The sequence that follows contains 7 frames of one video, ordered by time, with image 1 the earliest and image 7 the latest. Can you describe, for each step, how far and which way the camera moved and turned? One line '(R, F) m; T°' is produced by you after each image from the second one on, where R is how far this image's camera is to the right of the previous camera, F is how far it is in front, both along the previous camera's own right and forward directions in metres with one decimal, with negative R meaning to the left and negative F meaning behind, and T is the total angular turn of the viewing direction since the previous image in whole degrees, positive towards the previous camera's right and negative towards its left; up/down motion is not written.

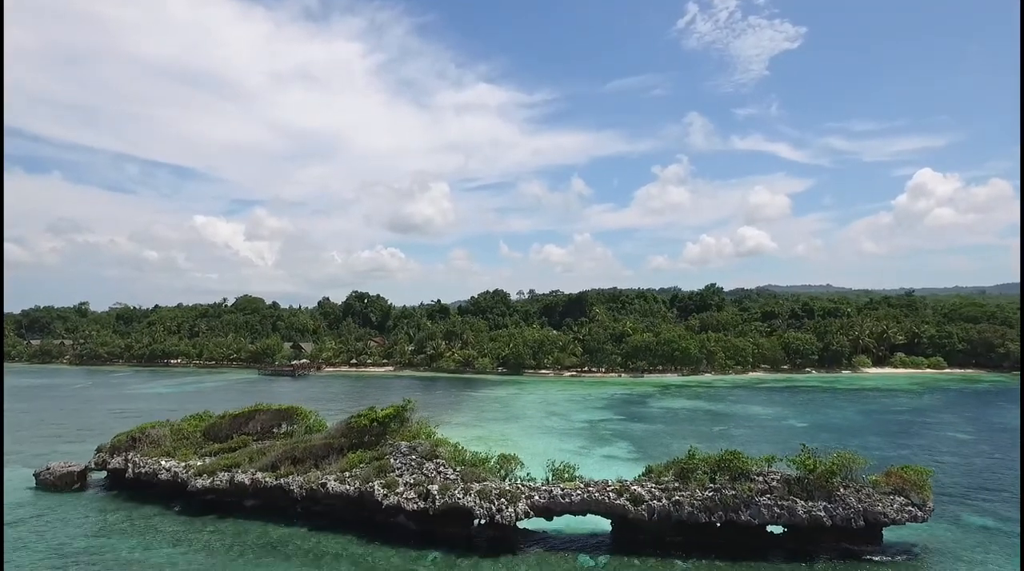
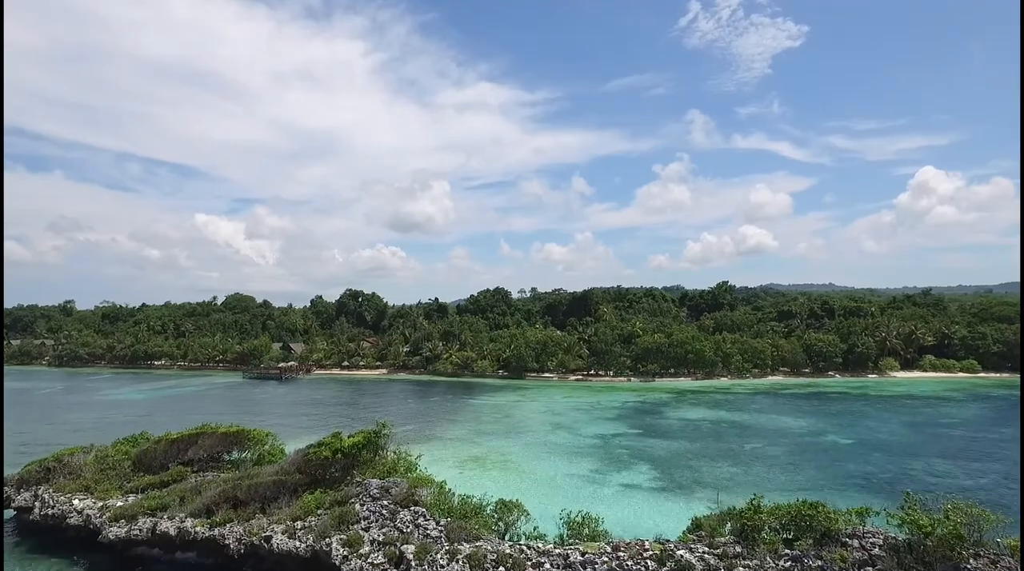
(0.0, +5.2) m; 0°
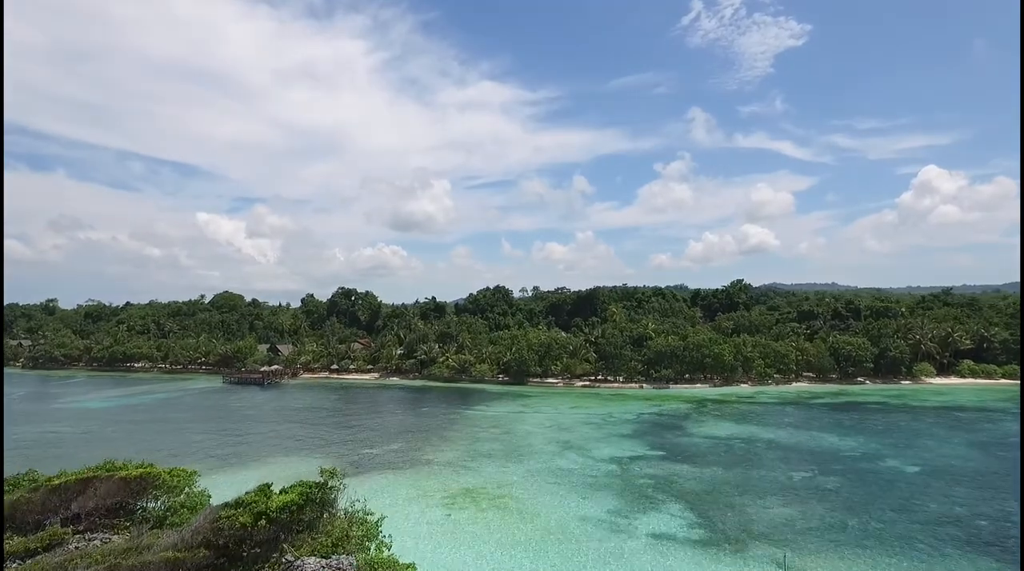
(0.0, +5.8) m; 0°
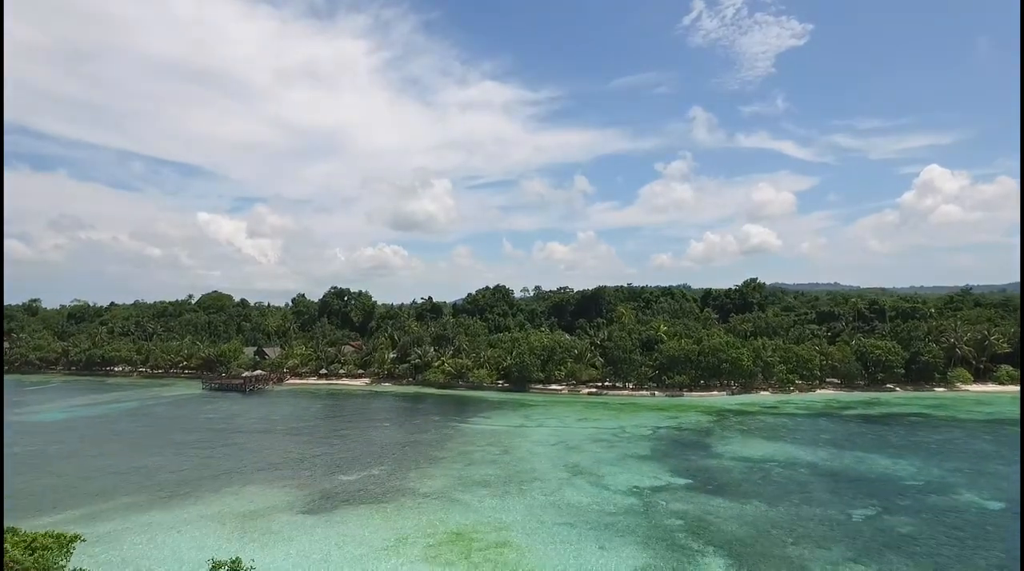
(+0.1, +5.0) m; 0°
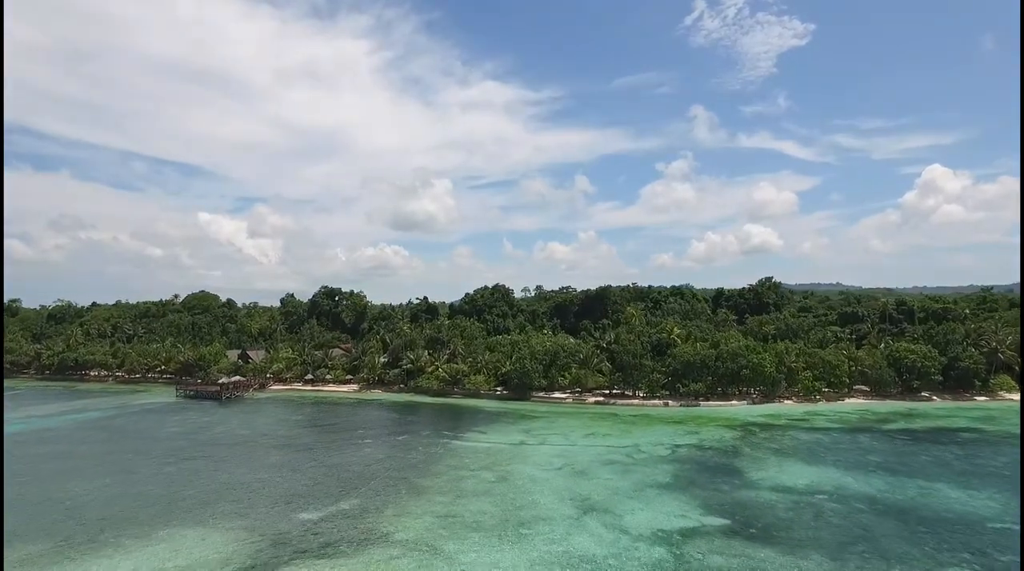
(+0.1, +5.2) m; 0°
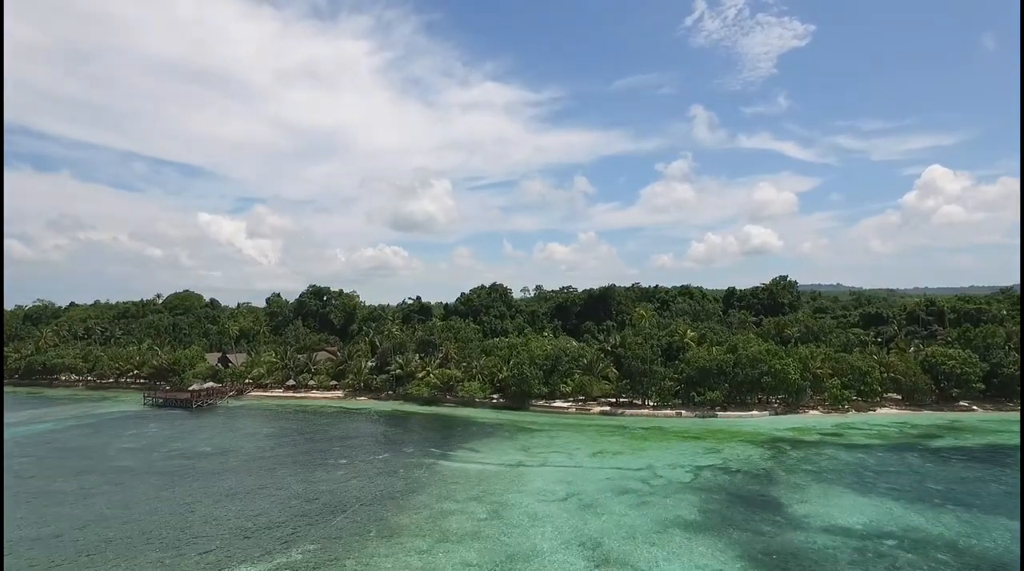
(+0.2, +5.1) m; 0°
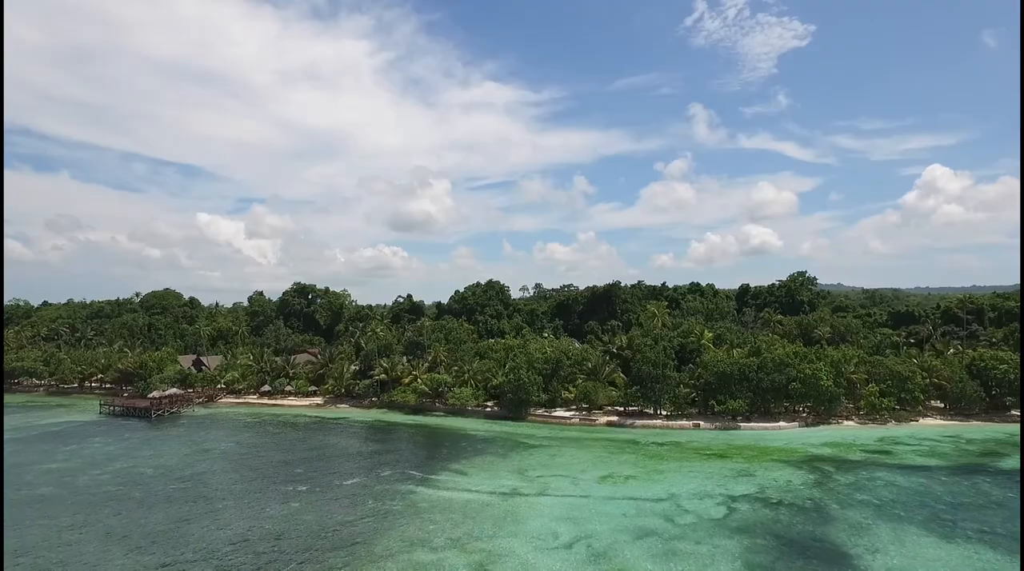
(+0.2, +5.6) m; 0°
